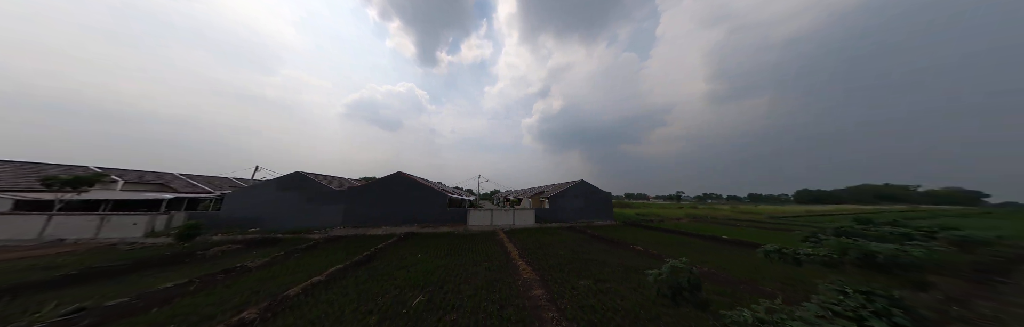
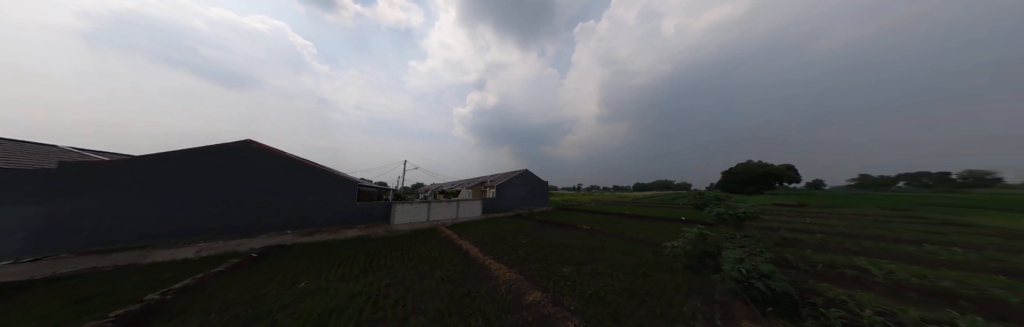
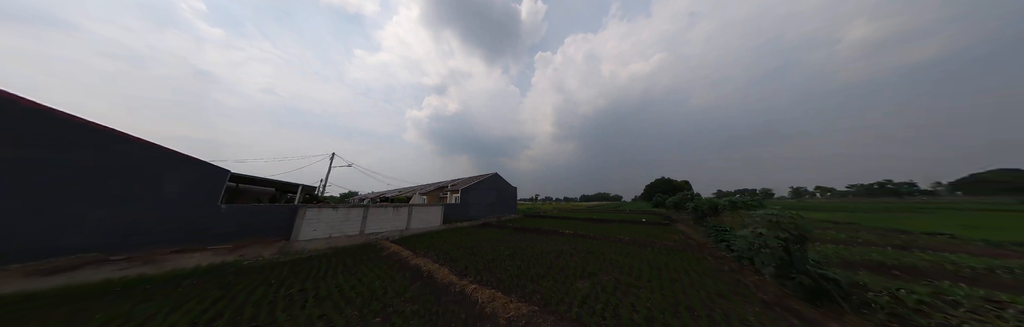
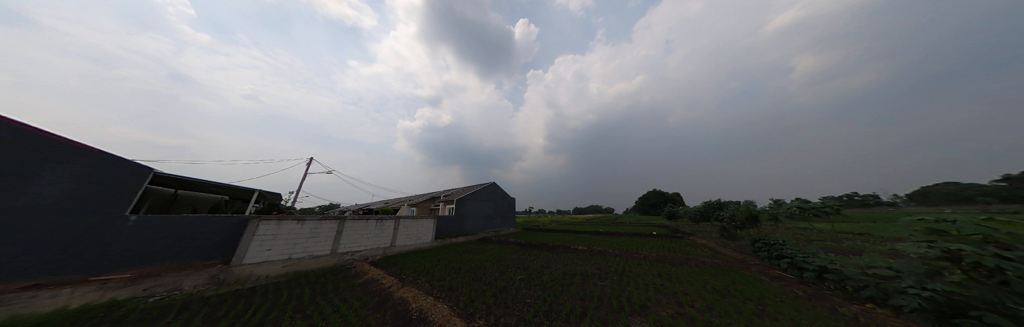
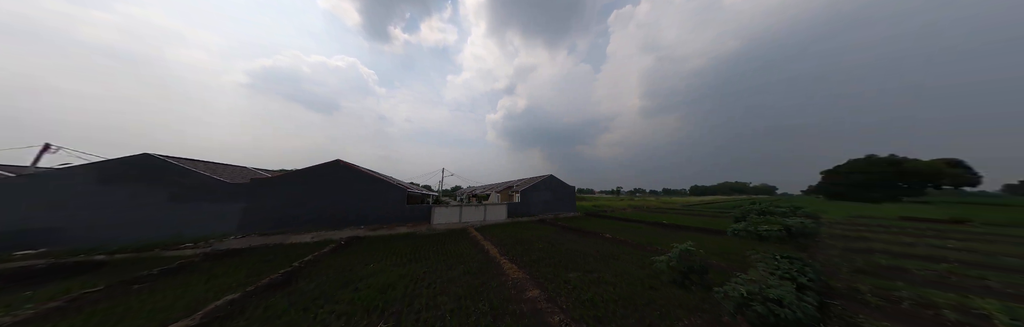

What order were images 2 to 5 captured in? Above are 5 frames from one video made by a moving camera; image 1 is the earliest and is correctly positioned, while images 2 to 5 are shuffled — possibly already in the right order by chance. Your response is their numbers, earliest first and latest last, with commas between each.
5, 2, 3, 4
